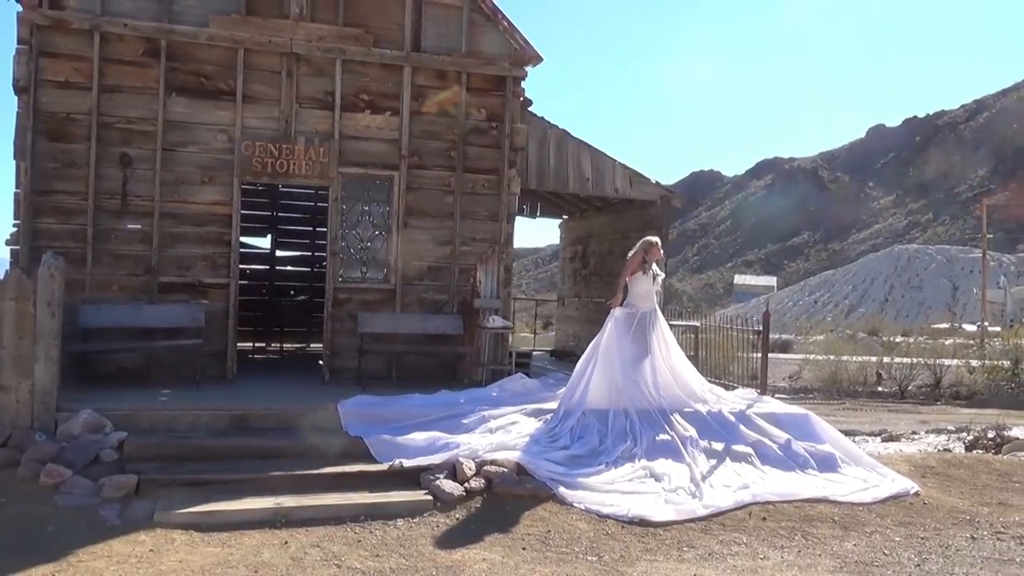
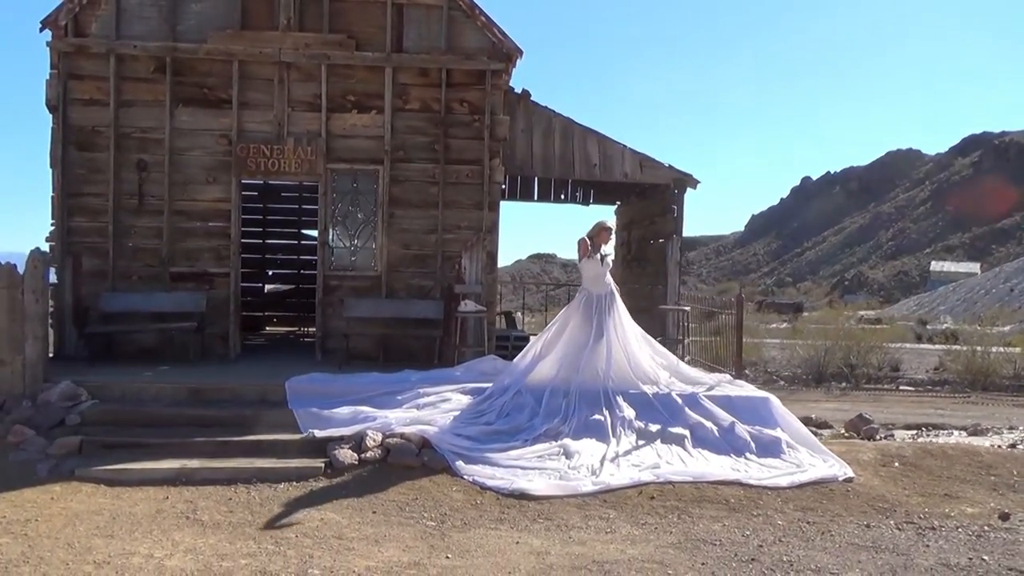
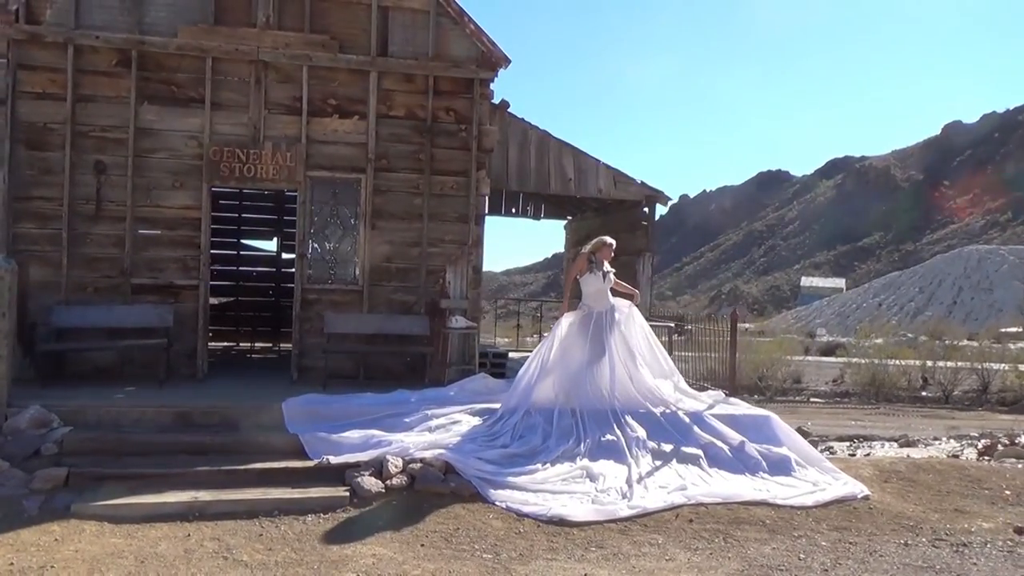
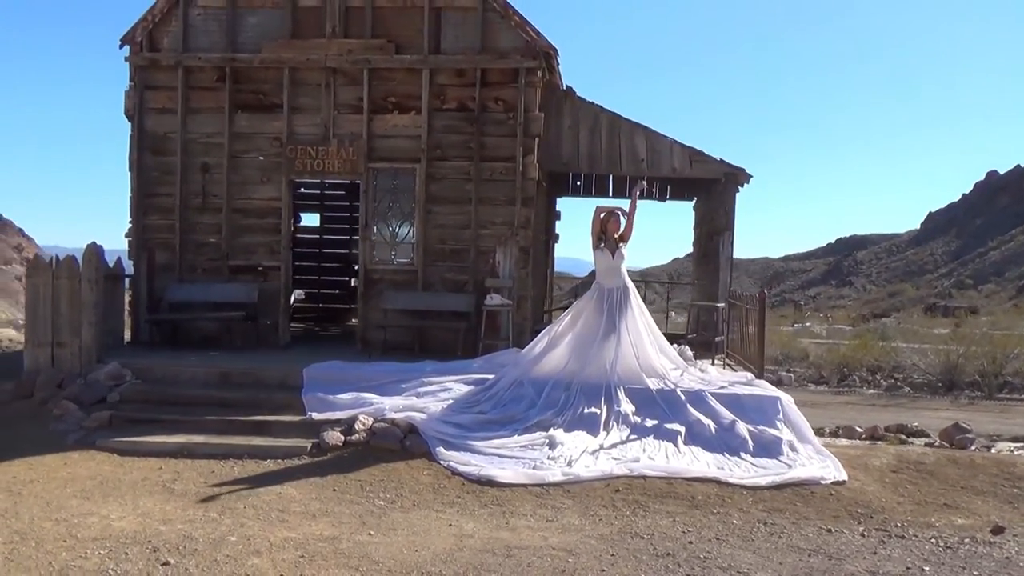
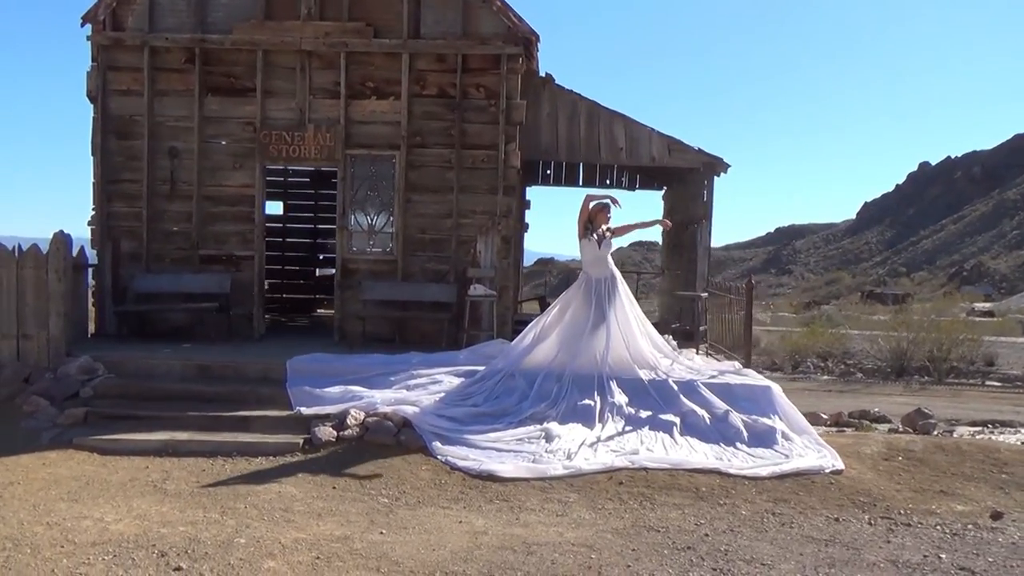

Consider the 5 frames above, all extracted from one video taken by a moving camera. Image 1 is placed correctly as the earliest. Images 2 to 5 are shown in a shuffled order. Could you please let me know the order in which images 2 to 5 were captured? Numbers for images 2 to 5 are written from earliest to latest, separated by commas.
3, 2, 5, 4
